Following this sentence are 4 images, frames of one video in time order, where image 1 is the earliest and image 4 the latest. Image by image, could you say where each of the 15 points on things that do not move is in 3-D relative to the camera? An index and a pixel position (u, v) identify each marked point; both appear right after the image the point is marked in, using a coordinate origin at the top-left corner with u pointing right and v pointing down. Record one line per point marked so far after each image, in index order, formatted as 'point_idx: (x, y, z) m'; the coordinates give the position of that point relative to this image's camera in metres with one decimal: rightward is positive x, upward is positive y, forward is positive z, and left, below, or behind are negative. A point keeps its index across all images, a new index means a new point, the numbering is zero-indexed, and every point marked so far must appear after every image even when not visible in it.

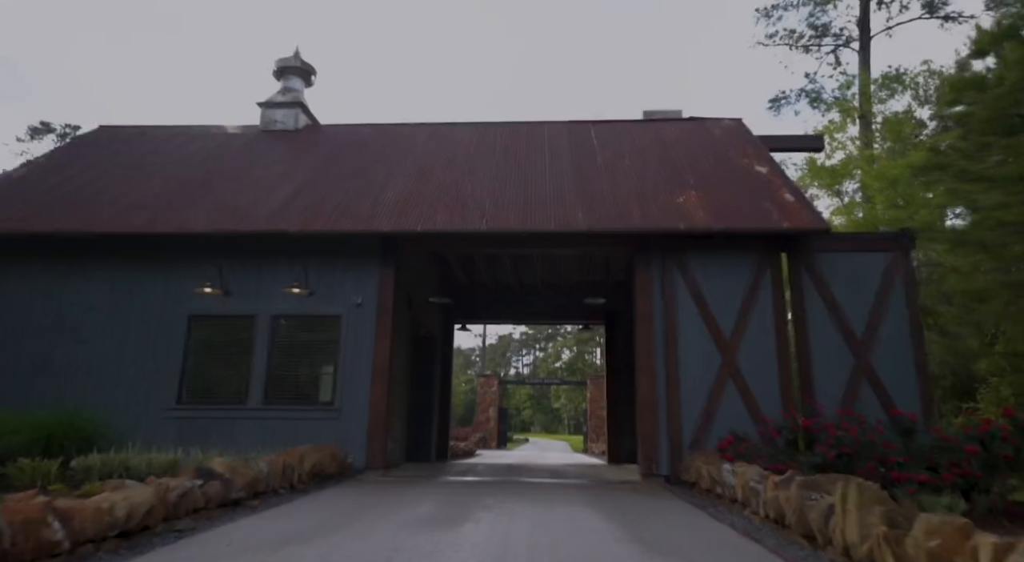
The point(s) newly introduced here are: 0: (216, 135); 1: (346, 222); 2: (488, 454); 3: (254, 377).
0: (-4.8, +2.4, +9.9) m
1: (-1.9, +0.7, +7.2) m
2: (-0.7, -5.3, +18.7) m
3: (-3.0, -1.1, +7.1) m
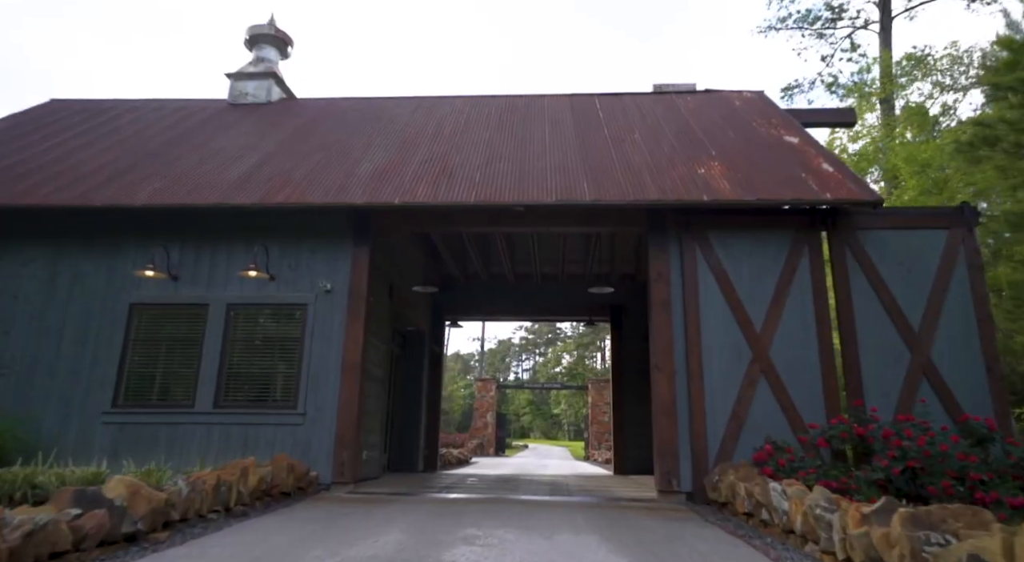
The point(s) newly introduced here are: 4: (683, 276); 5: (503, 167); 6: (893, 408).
0: (-4.8, +2.5, +8.9) m
1: (-2.0, +0.9, +6.2) m
2: (-0.8, -5.2, +17.6) m
3: (-3.1, -0.9, +6.1) m
4: (+1.7, 0.0, +6.1) m
5: (-0.1, +1.2, +6.7) m
6: (+3.4, -1.1, +5.5) m
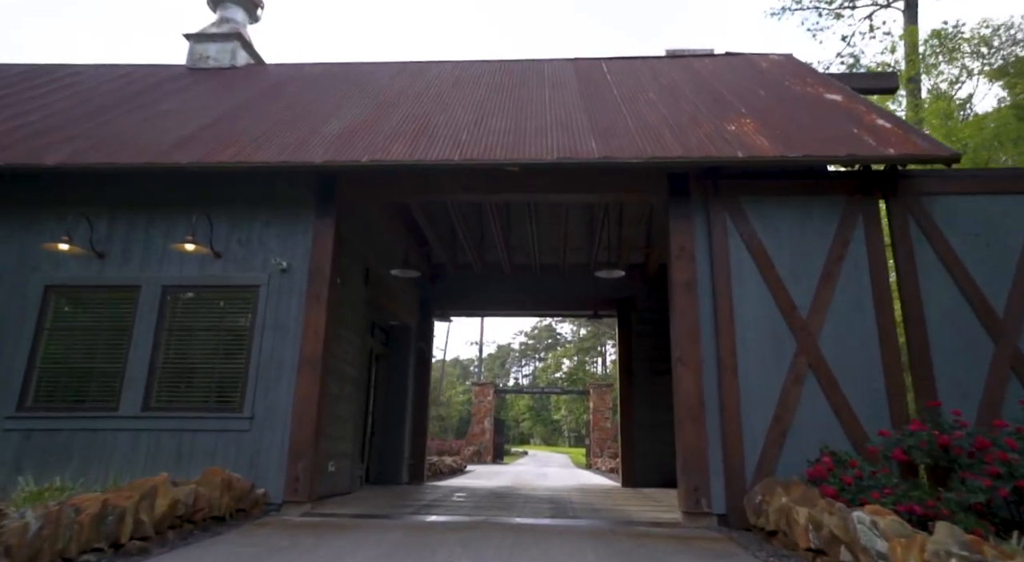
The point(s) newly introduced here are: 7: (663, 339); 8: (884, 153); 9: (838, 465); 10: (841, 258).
0: (-4.9, +2.7, +7.9) m
1: (-2.0, +1.1, +5.1) m
2: (-0.8, -5.1, +16.5) m
3: (-3.1, -0.7, +5.0) m
4: (+1.6, +0.2, +5.0) m
5: (-0.2, +1.4, +5.7) m
6: (+3.3, -0.9, +4.4) m
7: (+2.4, -0.9, +9.6) m
8: (+2.8, +1.0, +4.7) m
9: (+2.1, -1.2, +4.0) m
10: (+2.6, +0.2, +4.9) m
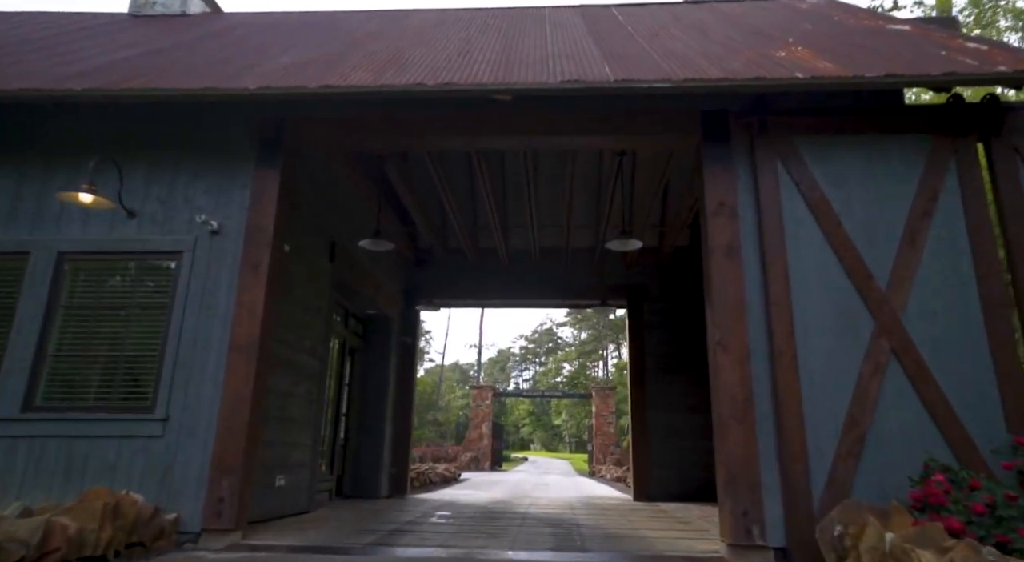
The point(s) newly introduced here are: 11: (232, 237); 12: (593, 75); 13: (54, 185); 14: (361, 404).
0: (-5.0, +2.9, +6.8) m
1: (-2.1, +1.3, +4.0) m
2: (-0.9, -5.0, +15.4) m
3: (-3.2, -0.5, +3.9) m
4: (+1.6, +0.5, +3.9) m
5: (-0.2, +1.7, +4.6) m
6: (+3.3, -0.7, +3.3) m
7: (+2.3, -0.7, +8.5) m
8: (+2.8, +1.2, +3.6) m
9: (+2.1, -1.0, +2.9) m
10: (+2.6, +0.4, +3.8) m
11: (-1.9, +0.3, +4.1) m
12: (+0.5, +1.3, +3.9) m
13: (-3.1, +0.7, +4.2) m
14: (-1.9, -1.5, +7.7) m
